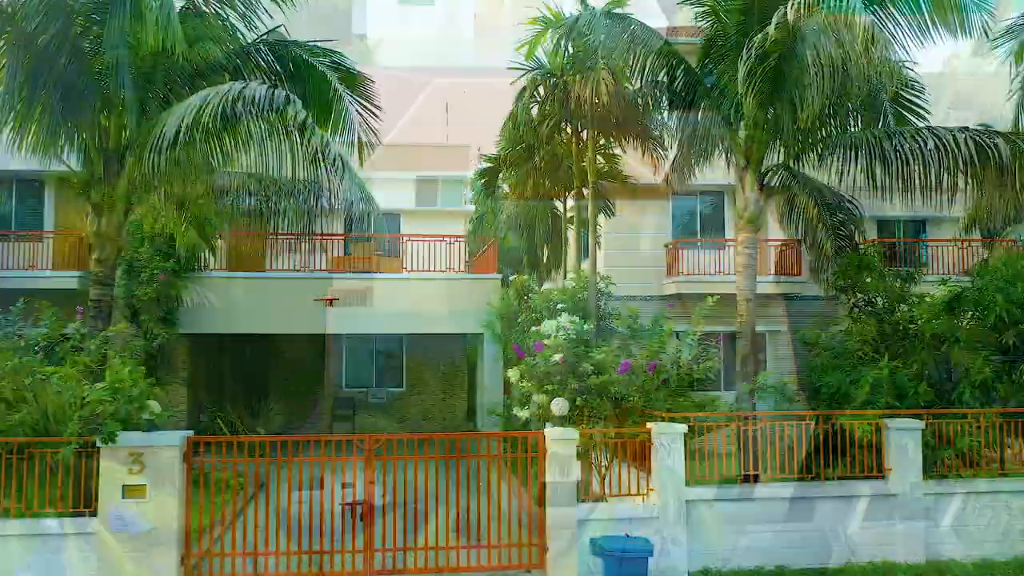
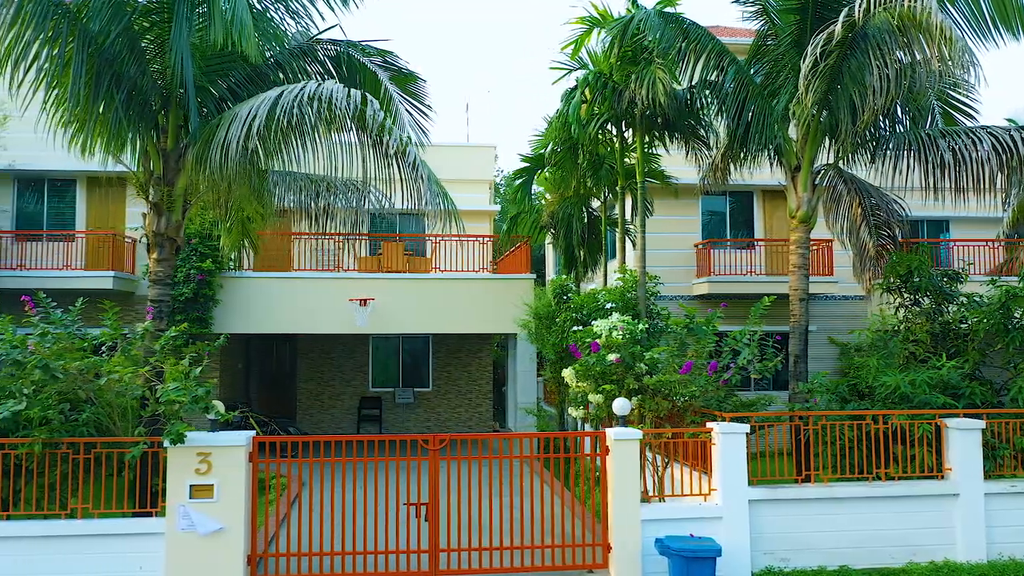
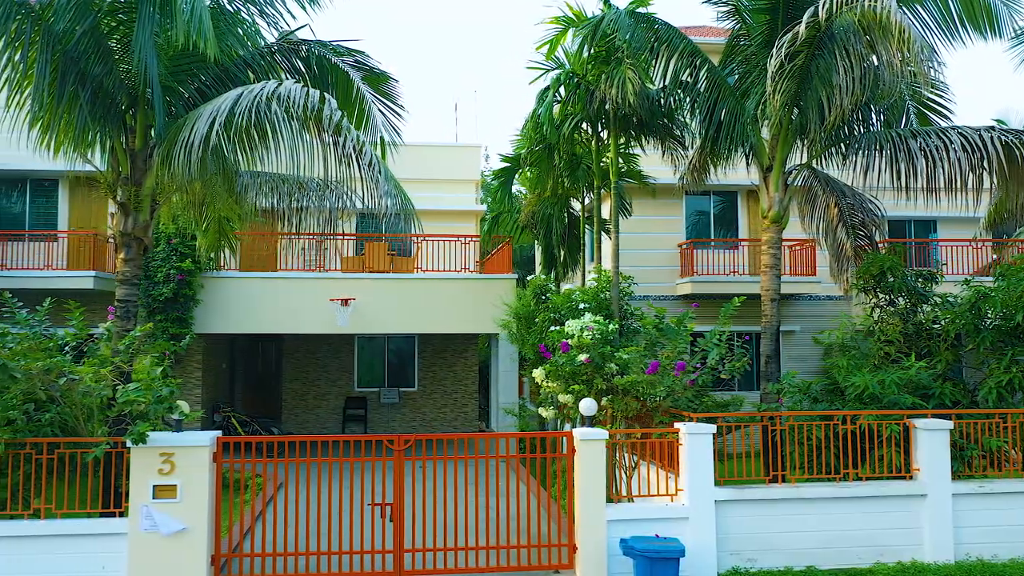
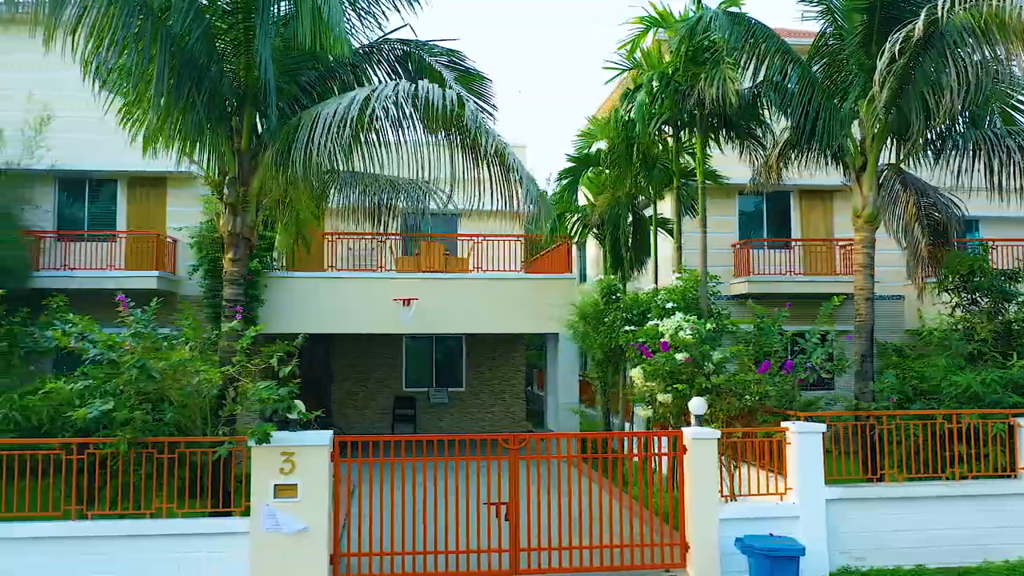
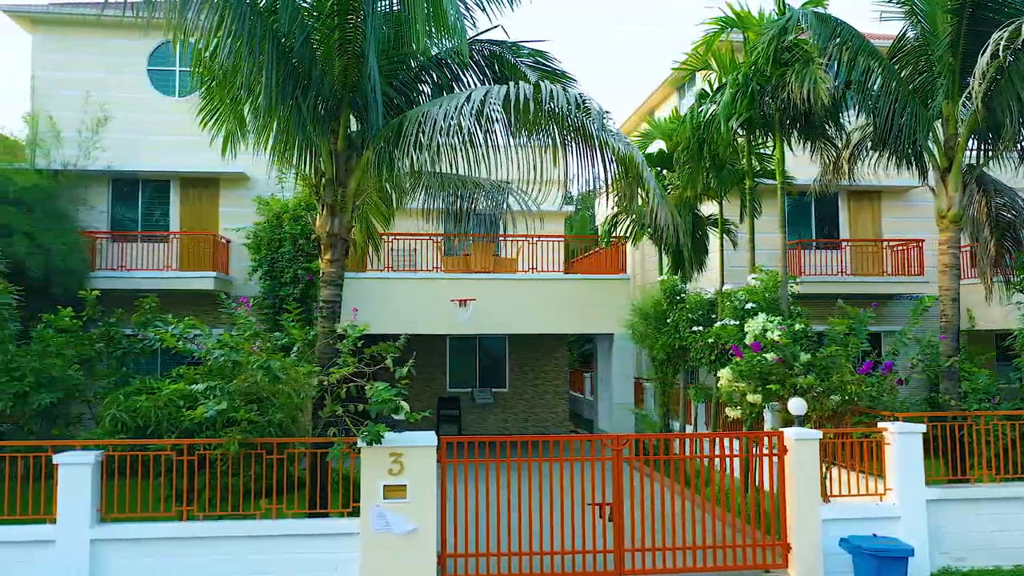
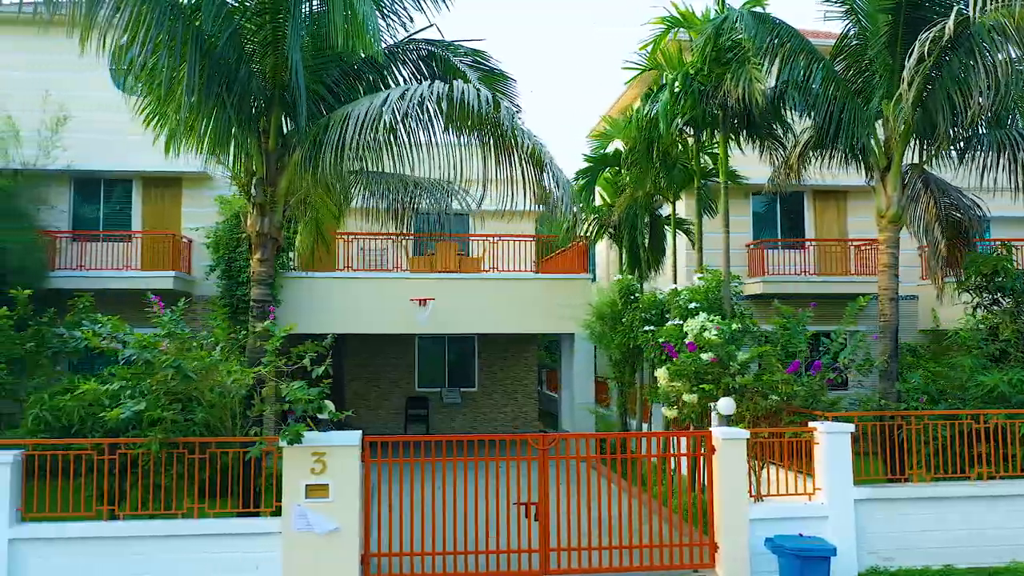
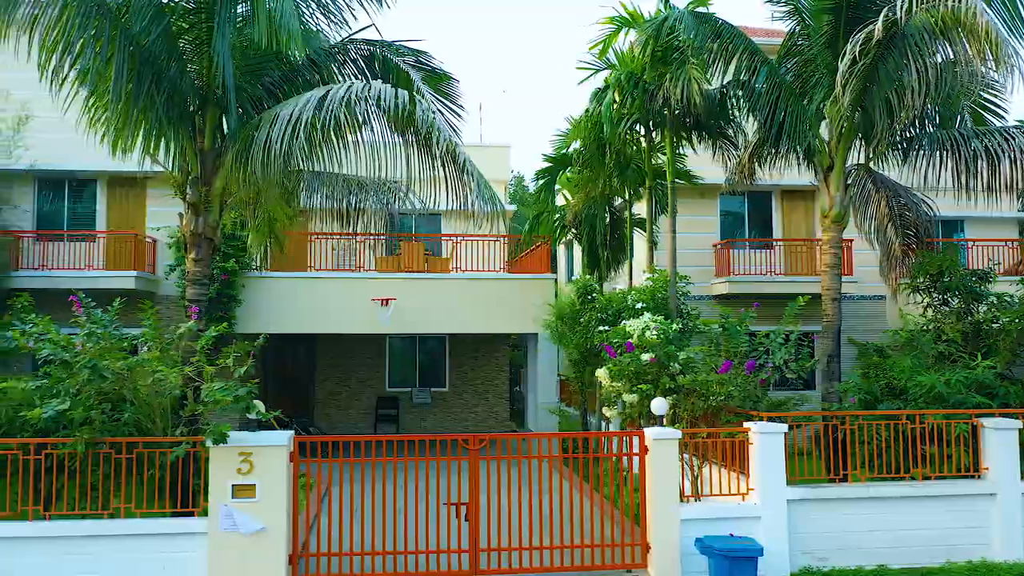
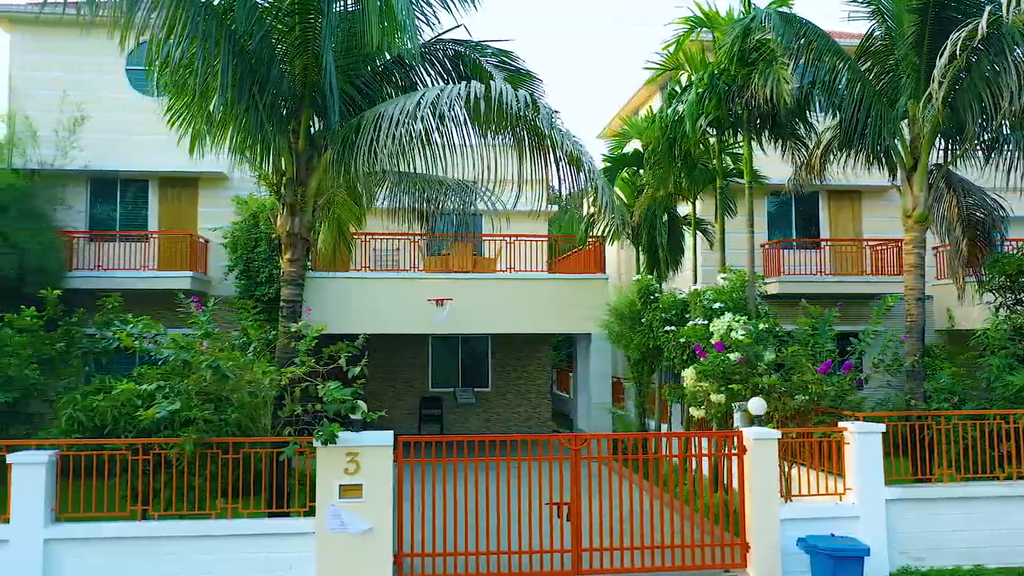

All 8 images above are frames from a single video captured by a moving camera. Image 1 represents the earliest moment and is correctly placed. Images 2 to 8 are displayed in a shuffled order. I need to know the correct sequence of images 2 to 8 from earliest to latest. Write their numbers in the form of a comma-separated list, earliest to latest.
3, 2, 7, 4, 6, 8, 5
